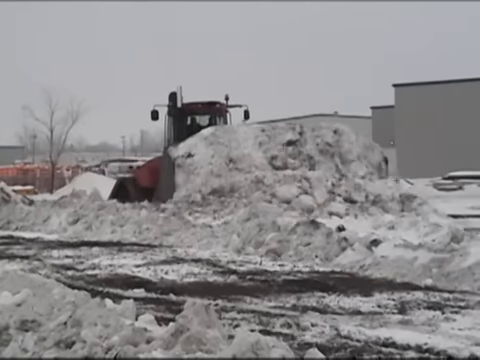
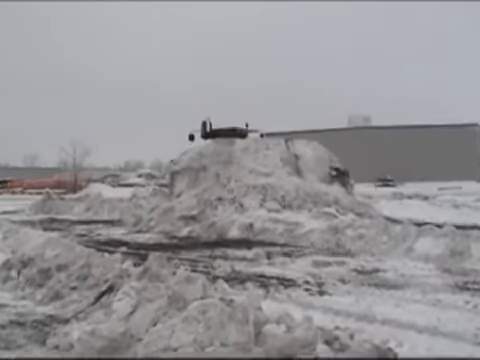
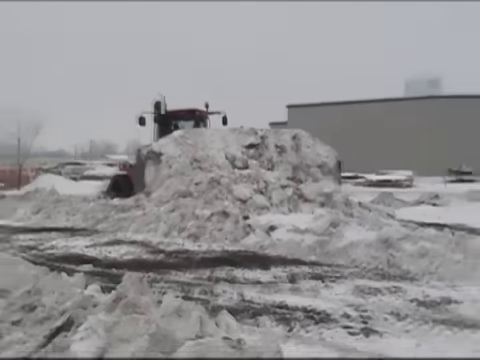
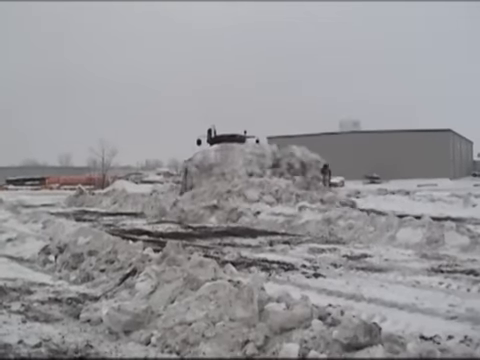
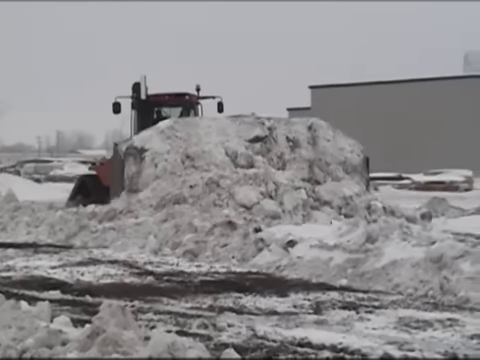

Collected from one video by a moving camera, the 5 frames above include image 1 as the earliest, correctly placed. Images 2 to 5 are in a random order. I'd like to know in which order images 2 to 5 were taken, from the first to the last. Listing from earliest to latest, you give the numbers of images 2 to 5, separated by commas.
5, 3, 4, 2
